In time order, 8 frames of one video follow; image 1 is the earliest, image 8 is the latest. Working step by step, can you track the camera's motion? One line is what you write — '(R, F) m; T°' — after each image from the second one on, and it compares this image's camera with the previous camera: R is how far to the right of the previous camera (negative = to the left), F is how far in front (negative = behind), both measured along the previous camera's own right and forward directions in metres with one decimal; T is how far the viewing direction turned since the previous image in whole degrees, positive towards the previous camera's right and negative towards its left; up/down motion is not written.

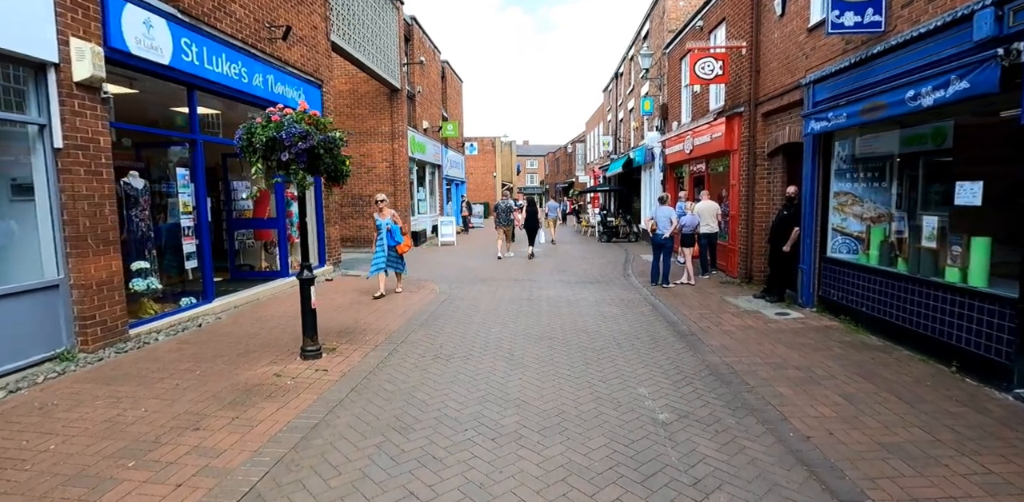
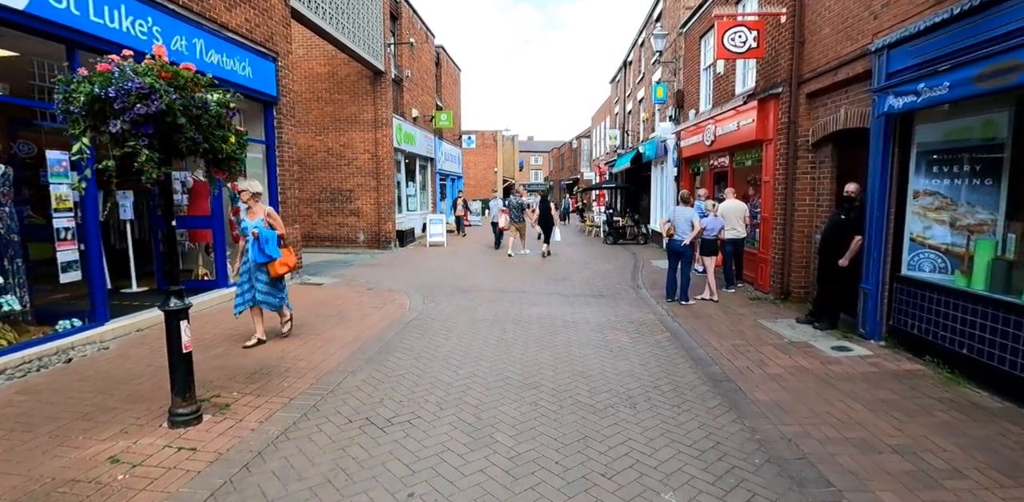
(+0.3, +1.7) m; -1°
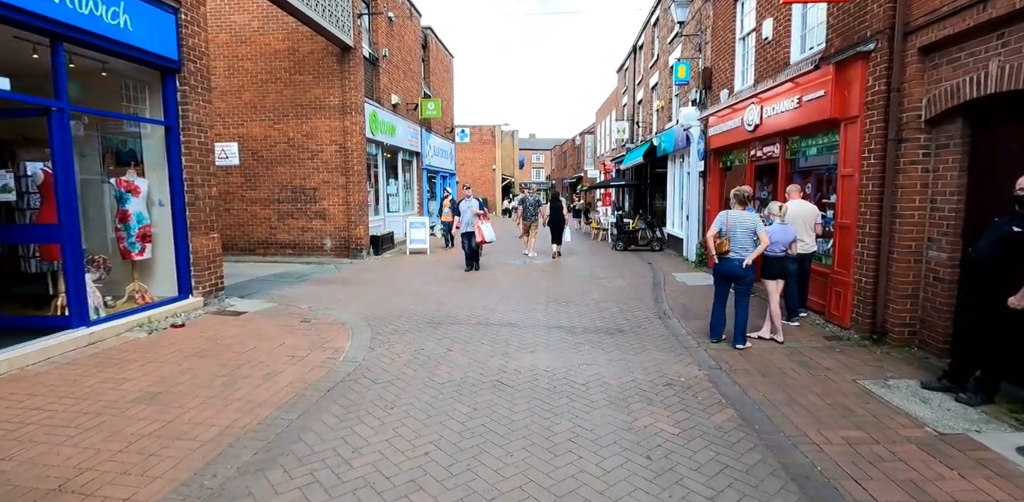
(+0.2, +2.4) m; 0°
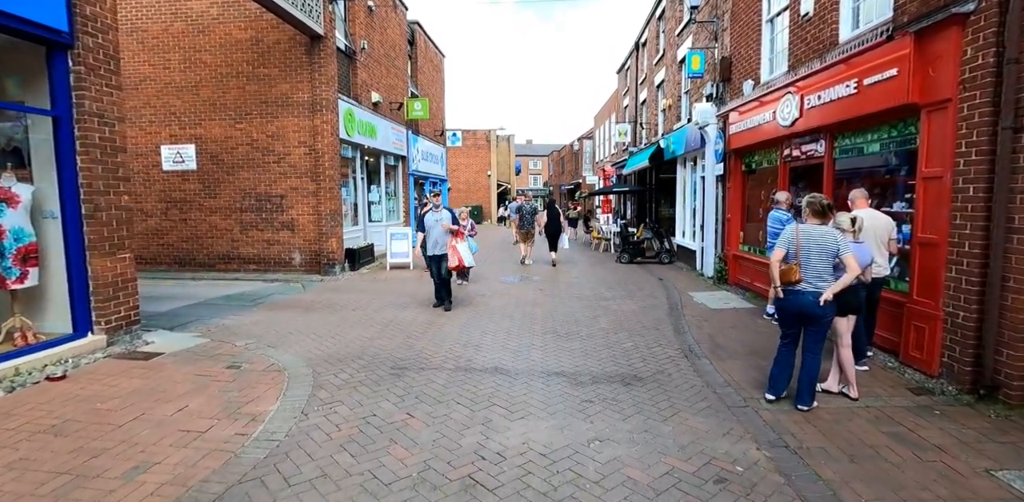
(+0.1, +1.5) m; 0°
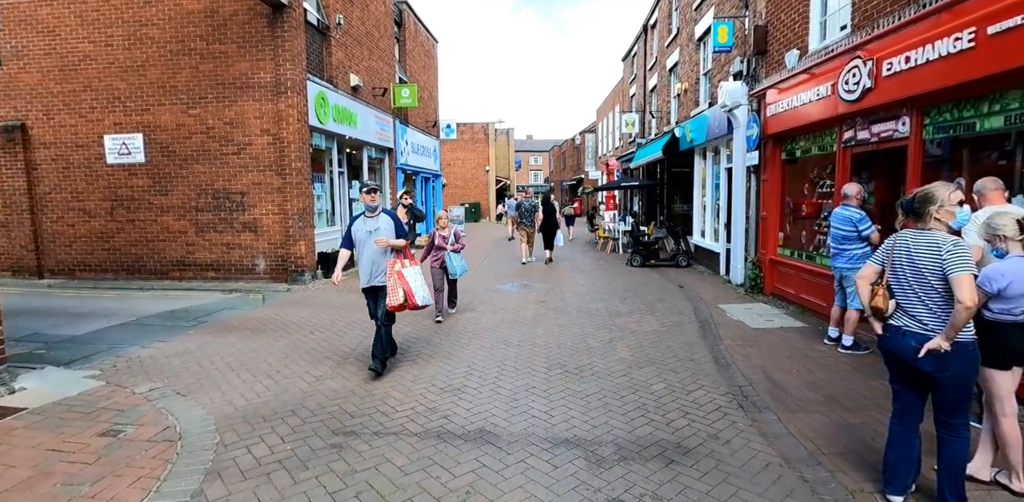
(+0.1, +1.5) m; 0°
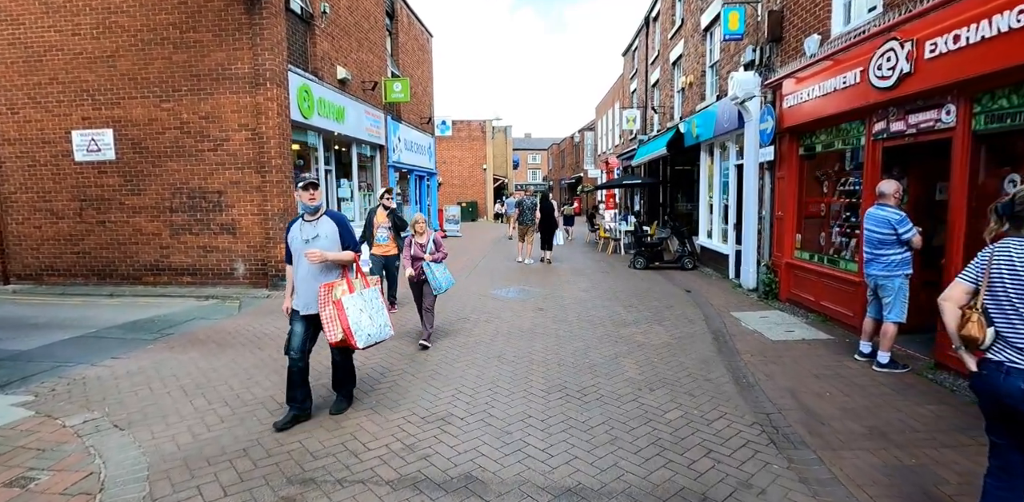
(0.0, +0.6) m; 0°
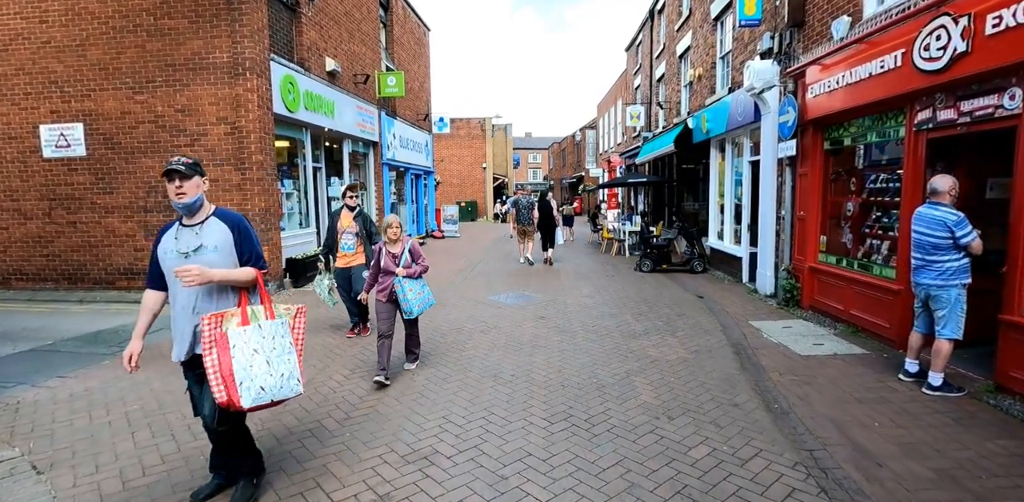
(0.0, +0.6) m; 0°
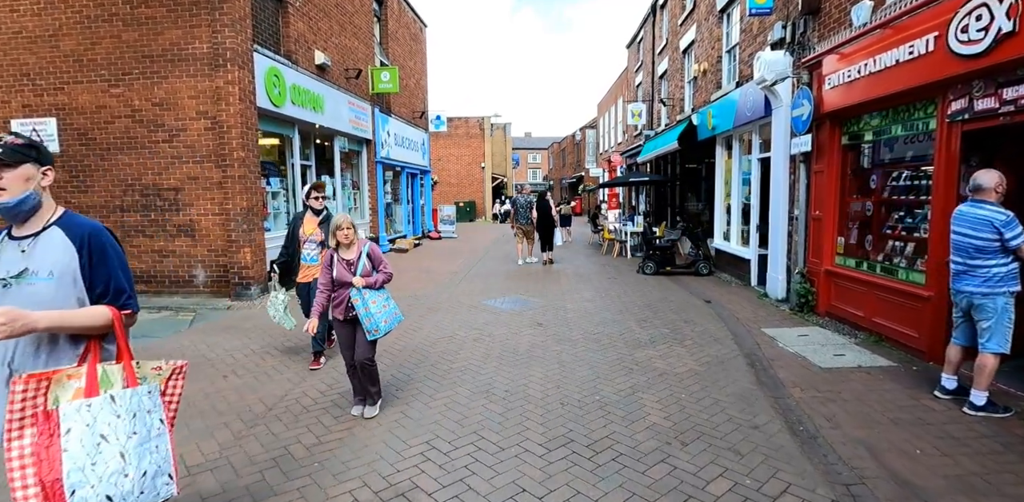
(0.0, +0.5) m; 0°
